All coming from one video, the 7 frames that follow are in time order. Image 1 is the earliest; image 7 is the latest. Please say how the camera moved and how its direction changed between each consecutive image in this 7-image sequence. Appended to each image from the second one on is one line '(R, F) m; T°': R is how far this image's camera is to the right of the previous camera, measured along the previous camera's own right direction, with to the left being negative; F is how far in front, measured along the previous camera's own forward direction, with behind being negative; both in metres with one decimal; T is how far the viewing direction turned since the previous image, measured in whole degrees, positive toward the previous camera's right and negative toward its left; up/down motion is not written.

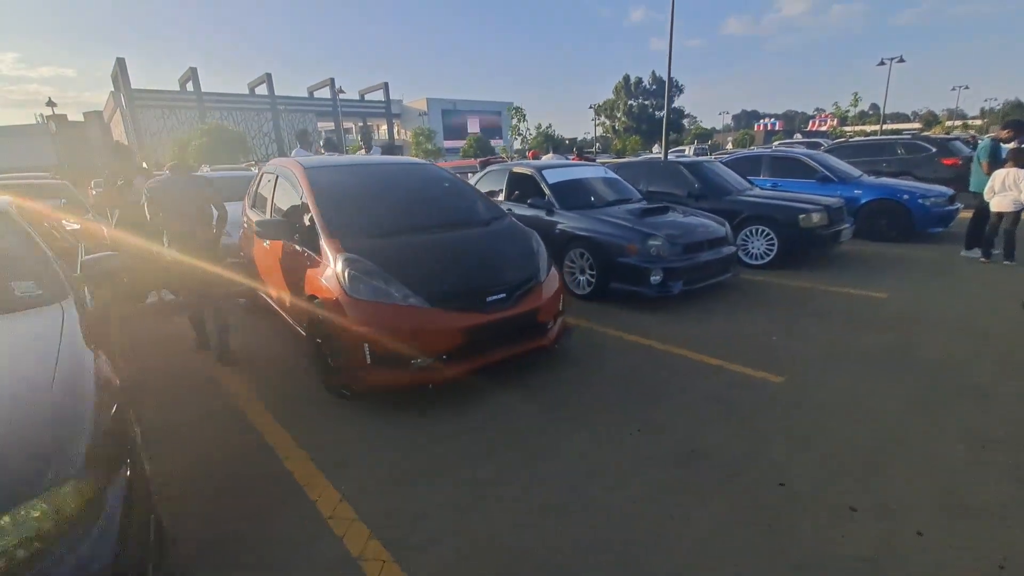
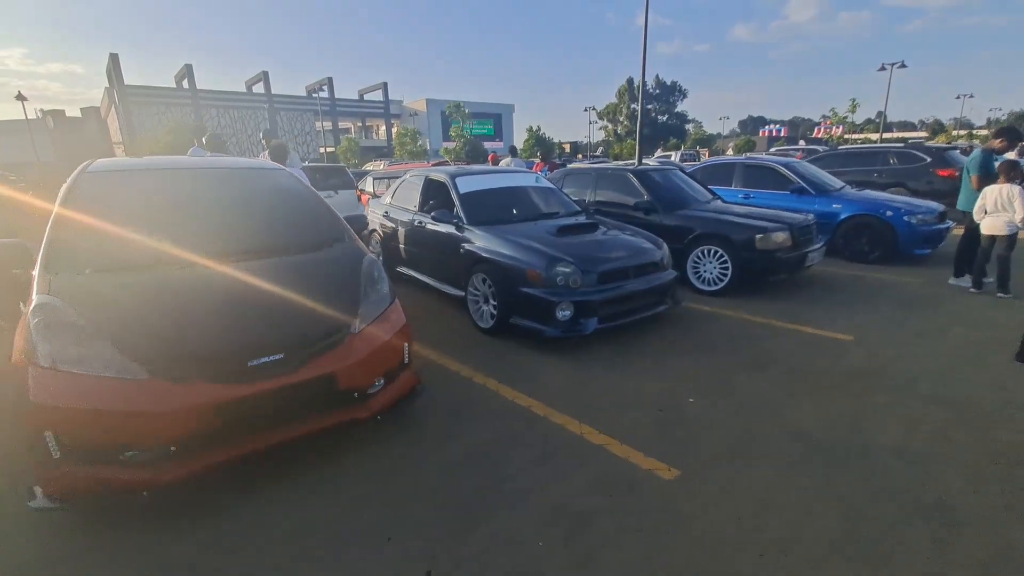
(+1.1, +1.0) m; 0°
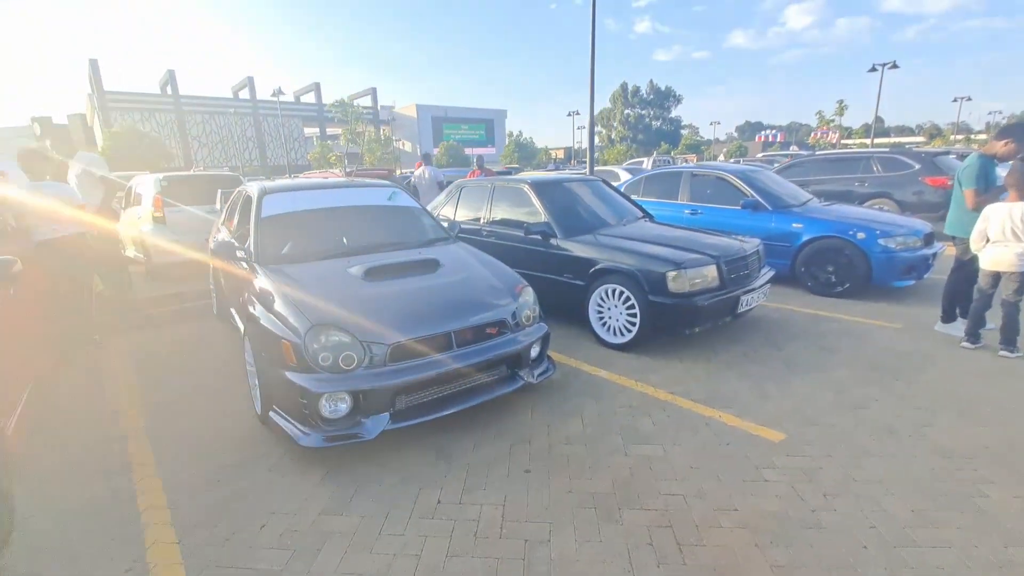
(+1.5, +1.5) m; 0°
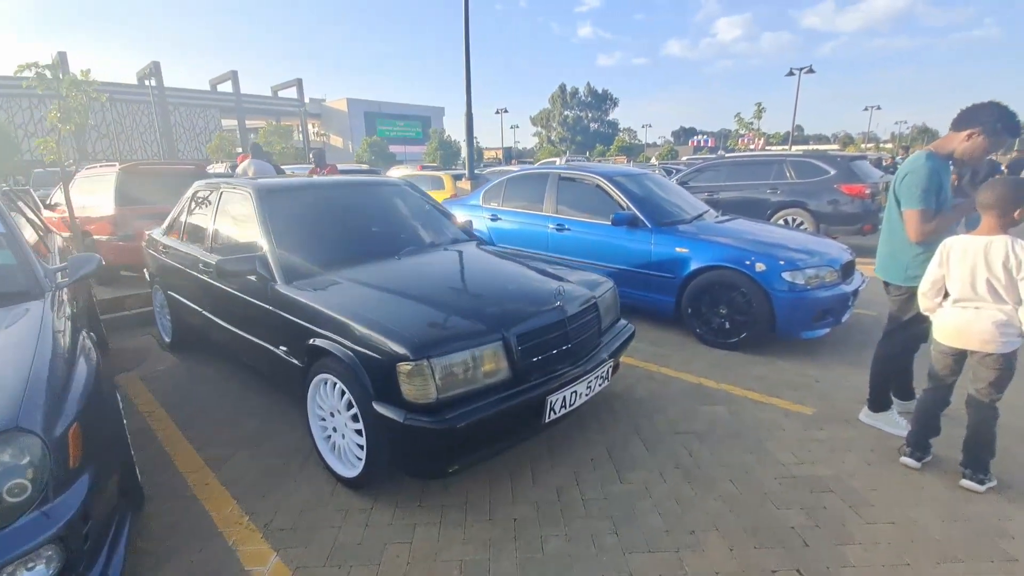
(+1.5, +1.9) m; +6°
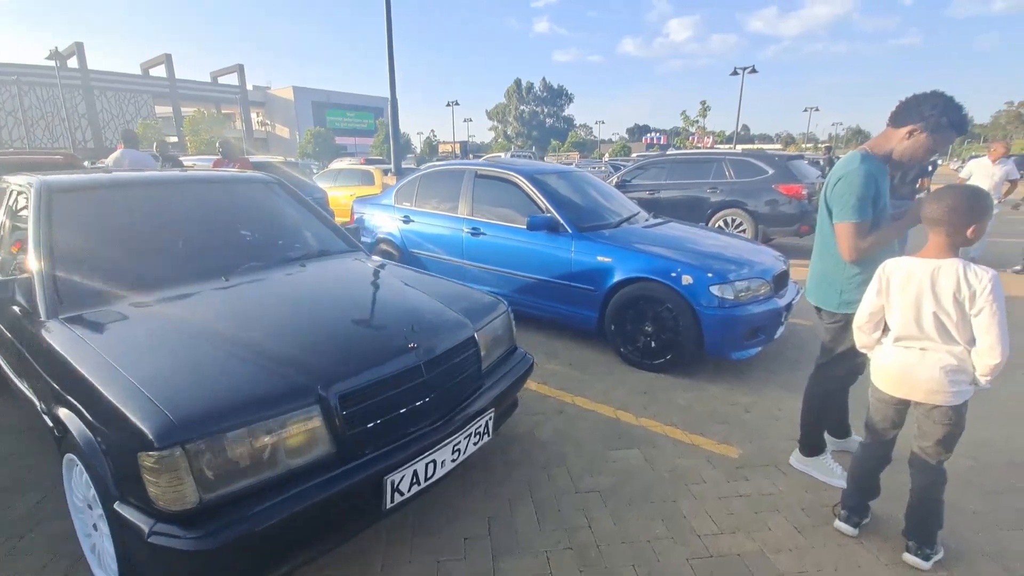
(+0.5, +0.6) m; +5°
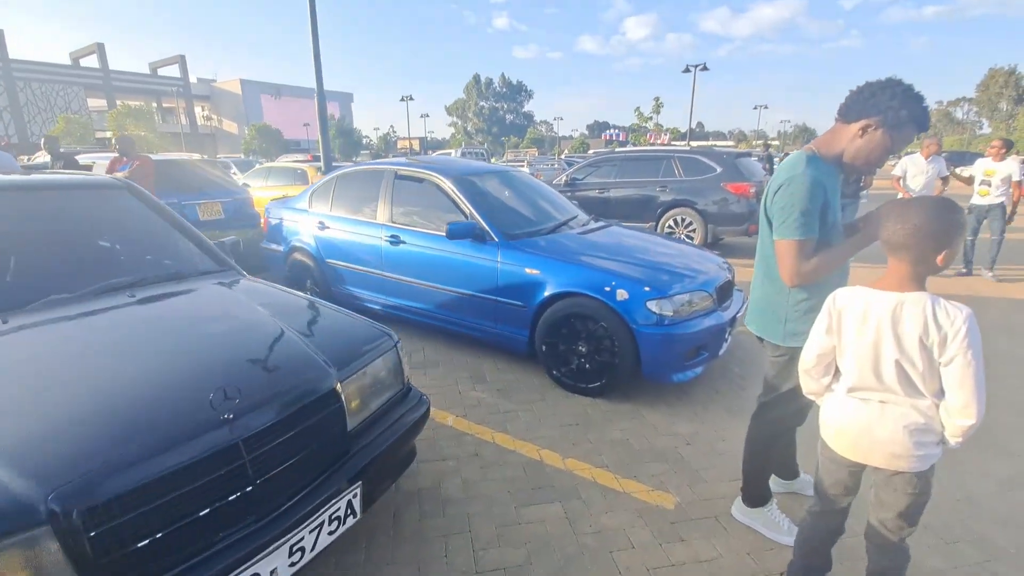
(+0.3, +0.5) m; +4°
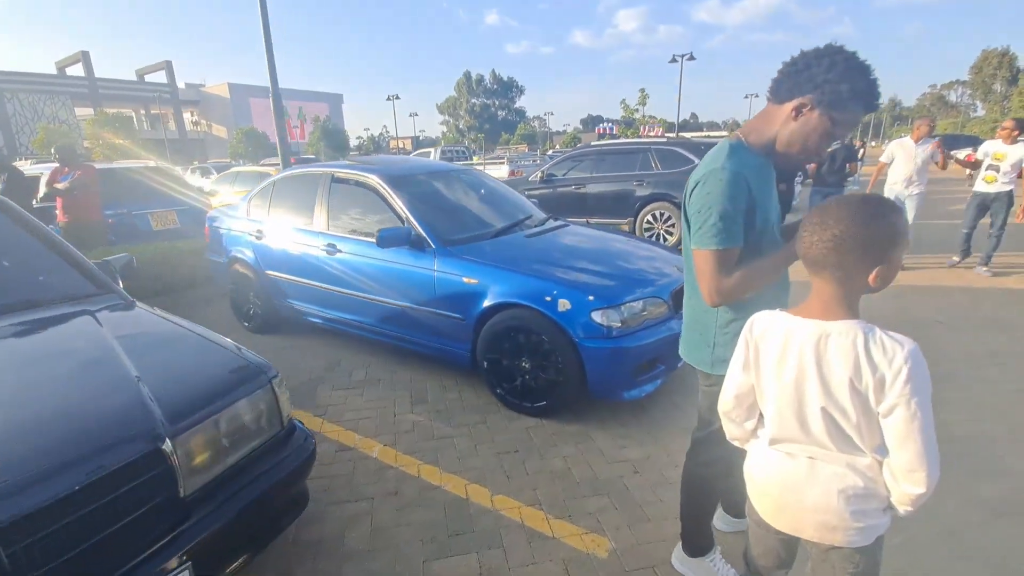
(+0.4, +0.3) m; 0°
